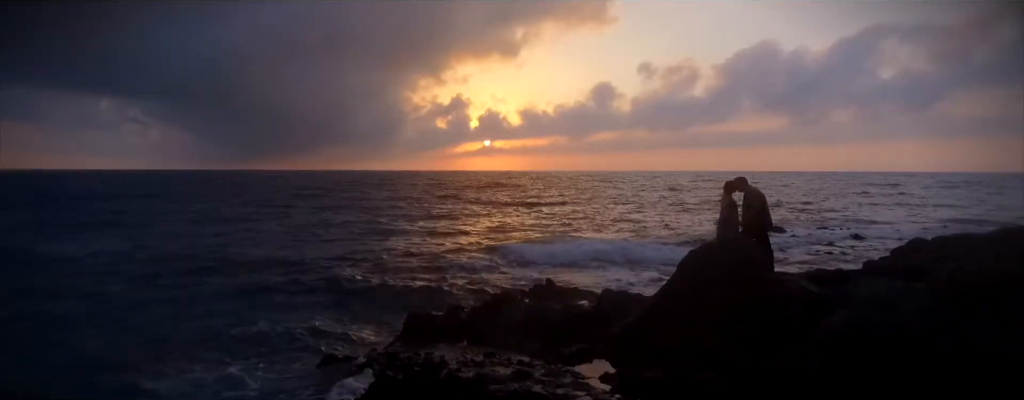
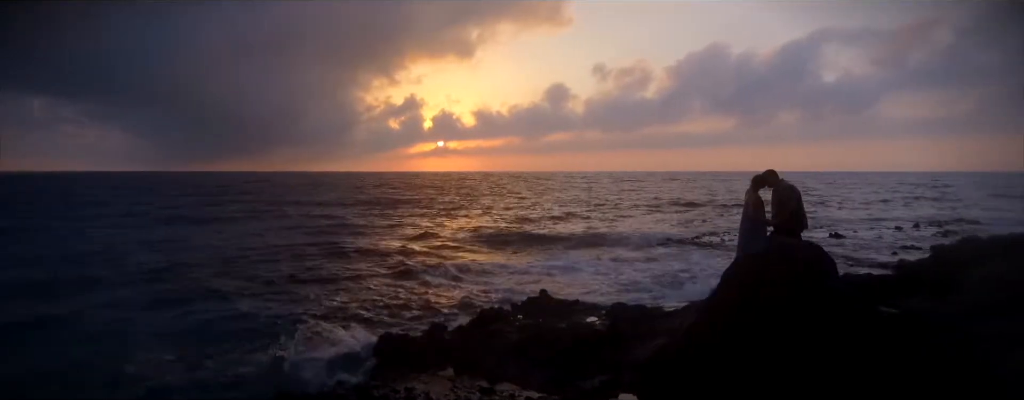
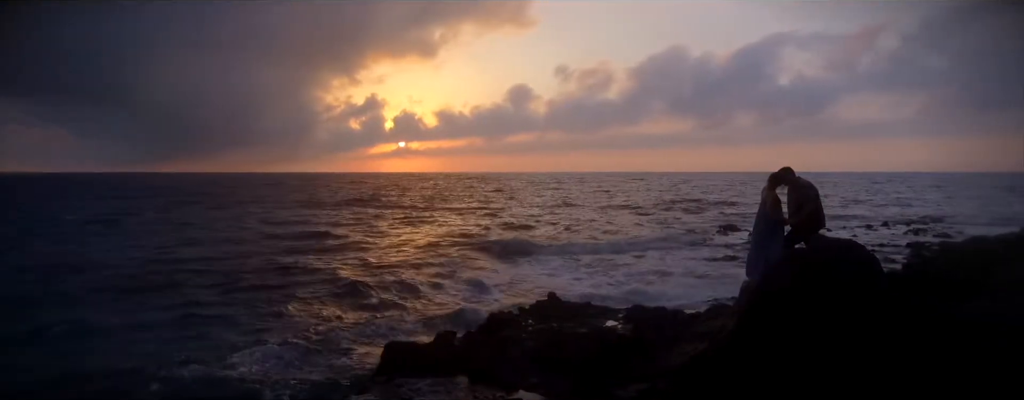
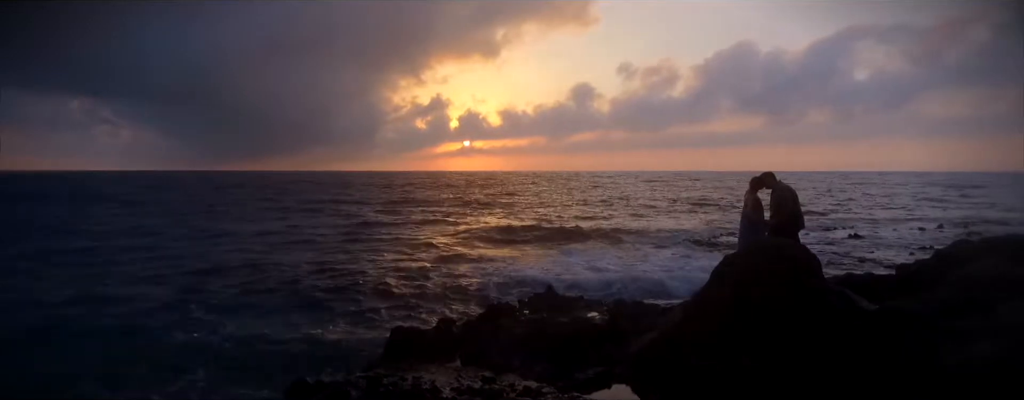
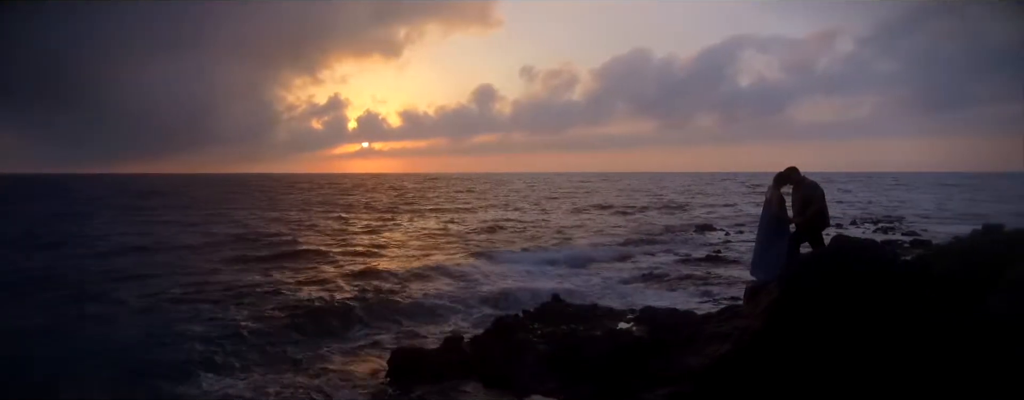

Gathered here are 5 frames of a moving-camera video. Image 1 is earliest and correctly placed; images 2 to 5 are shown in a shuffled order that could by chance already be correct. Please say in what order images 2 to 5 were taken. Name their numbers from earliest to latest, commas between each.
4, 2, 3, 5
